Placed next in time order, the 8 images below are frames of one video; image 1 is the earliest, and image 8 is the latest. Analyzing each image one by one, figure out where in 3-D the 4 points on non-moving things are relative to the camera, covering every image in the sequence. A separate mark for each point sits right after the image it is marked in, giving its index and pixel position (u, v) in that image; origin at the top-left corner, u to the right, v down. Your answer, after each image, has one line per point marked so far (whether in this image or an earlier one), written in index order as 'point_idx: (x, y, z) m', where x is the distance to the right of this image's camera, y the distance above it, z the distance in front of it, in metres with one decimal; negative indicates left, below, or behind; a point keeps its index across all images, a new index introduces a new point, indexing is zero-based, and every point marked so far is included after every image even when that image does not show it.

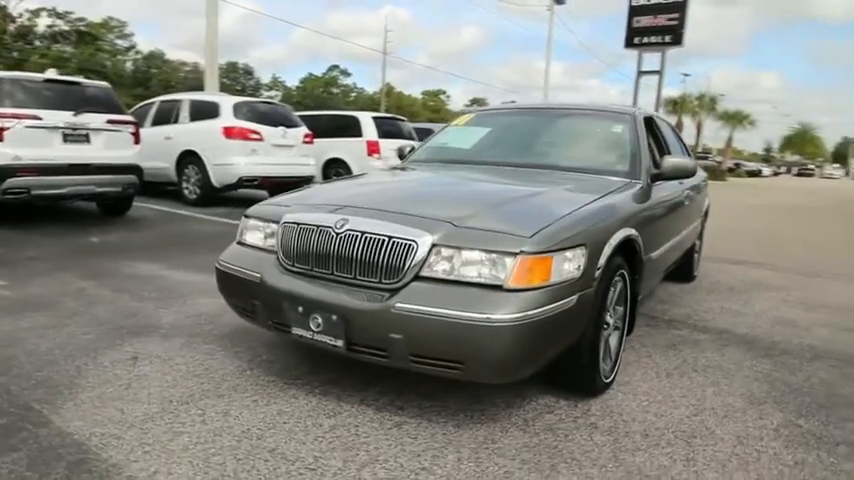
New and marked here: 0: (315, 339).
0: (-0.6, -0.6, +3.2) m
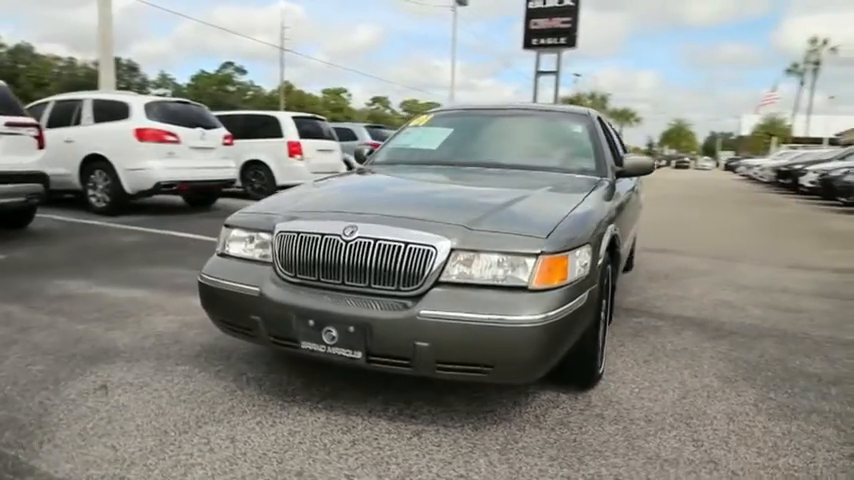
0: (-0.5, -0.6, +3.0) m
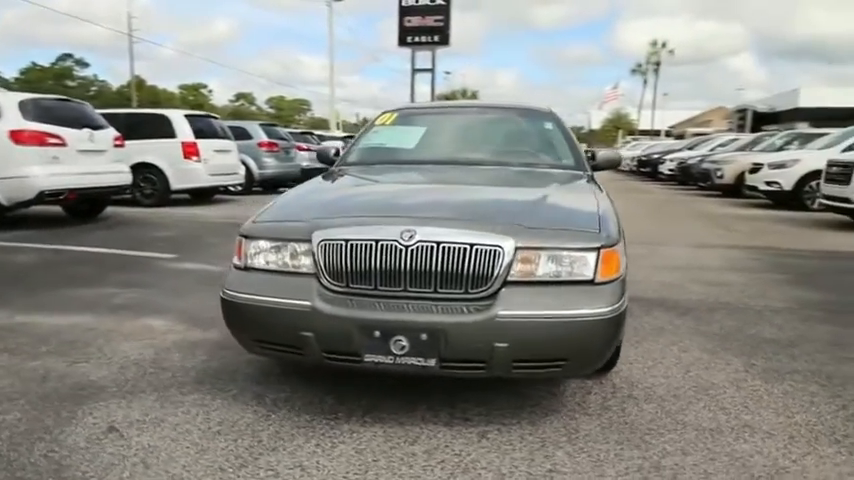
0: (-0.1, -0.6, +2.9) m
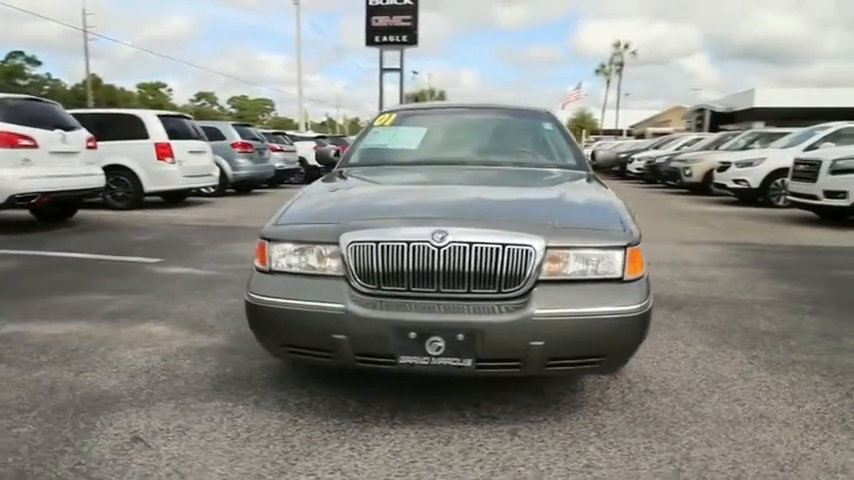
0: (0.0, -0.6, +2.9) m
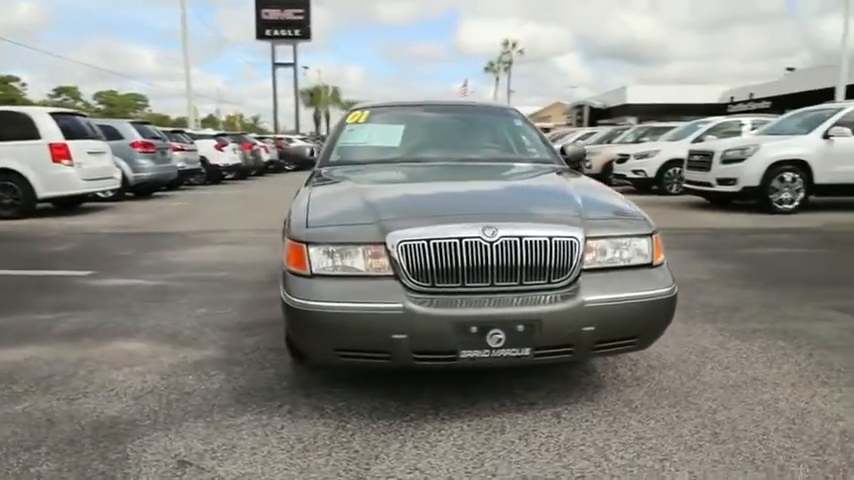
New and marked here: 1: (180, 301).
0: (+0.3, -0.6, +3.0) m
1: (-2.5, -0.6, +5.7) m
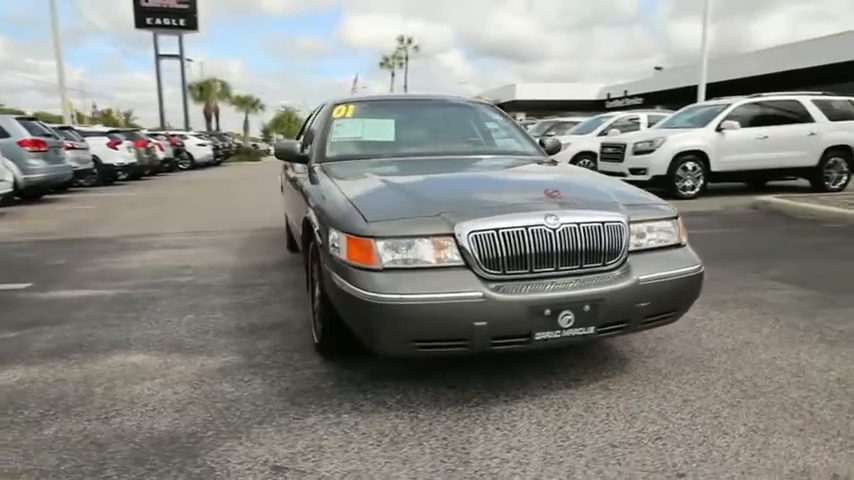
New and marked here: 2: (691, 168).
0: (+0.8, -0.5, +3.2) m
1: (-2.5, -0.6, +5.4) m
2: (+6.2, +1.7, +13.5) m
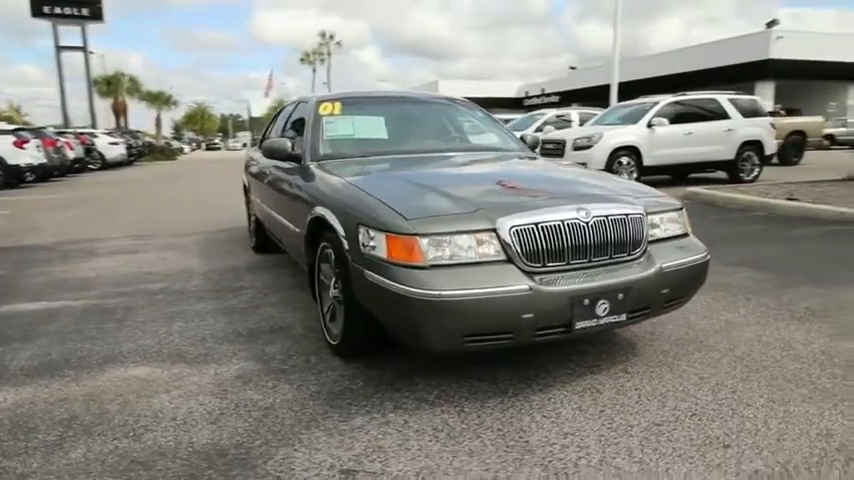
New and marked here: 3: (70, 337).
0: (+1.0, -0.5, +3.3) m
1: (-2.5, -0.7, +5.0) m
2: (+5.0, +2.0, +14.3) m
3: (-2.9, -0.8, +4.6) m
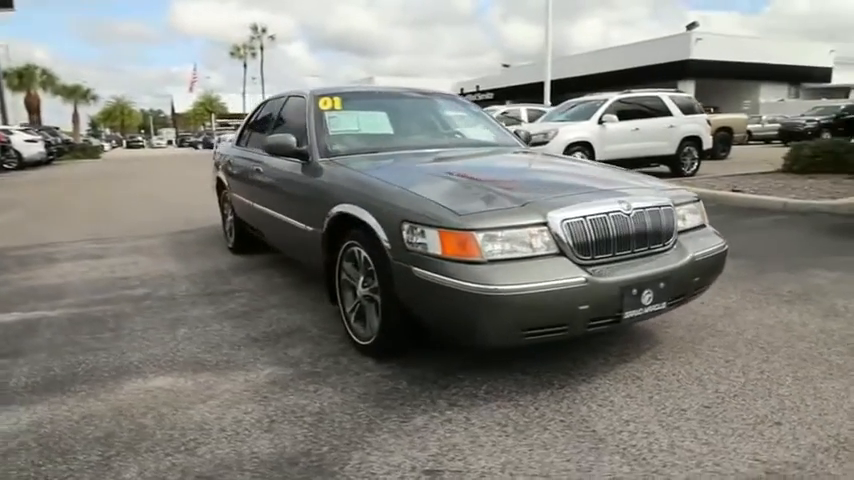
0: (+1.3, -0.4, +3.5) m
1: (-2.4, -0.7, +4.7) m
2: (+3.9, +2.1, +14.7) m
3: (-2.7, -0.8, +4.2) m
